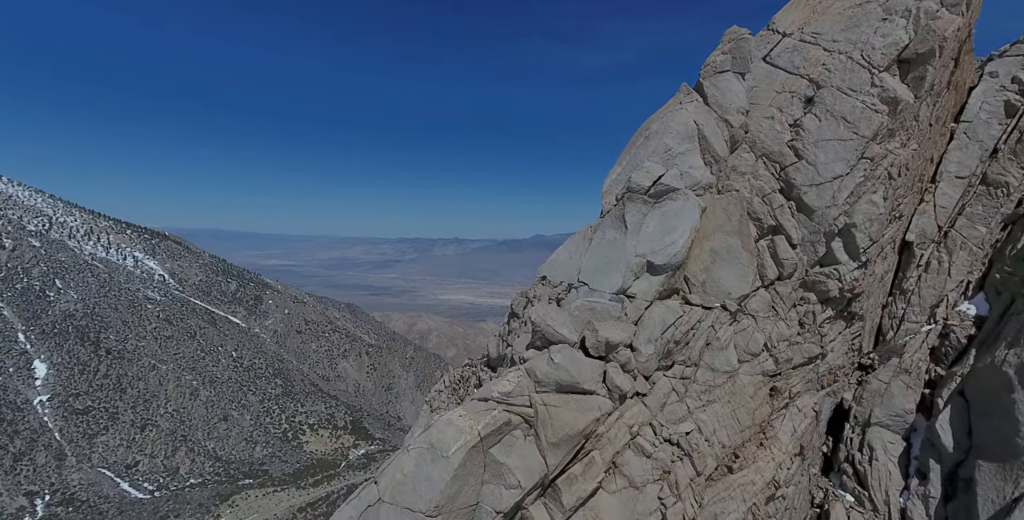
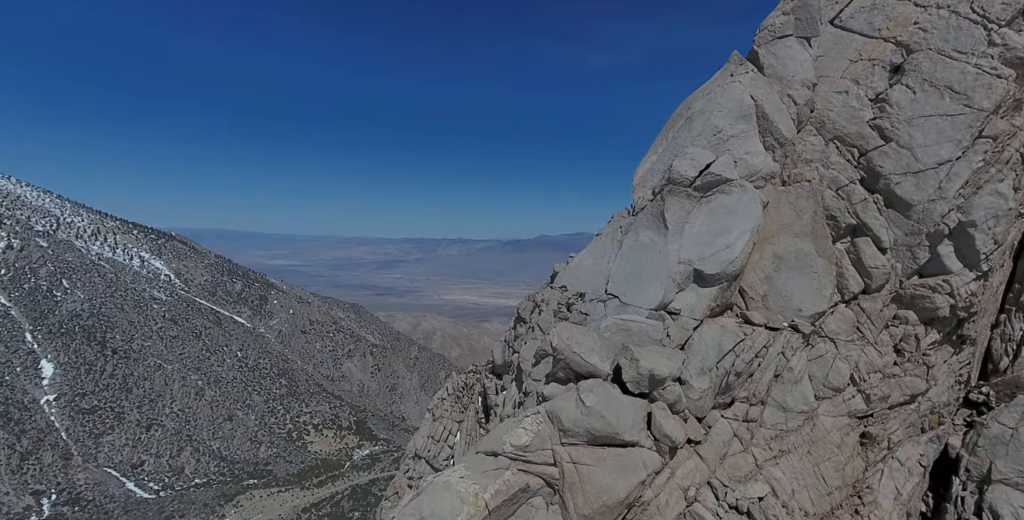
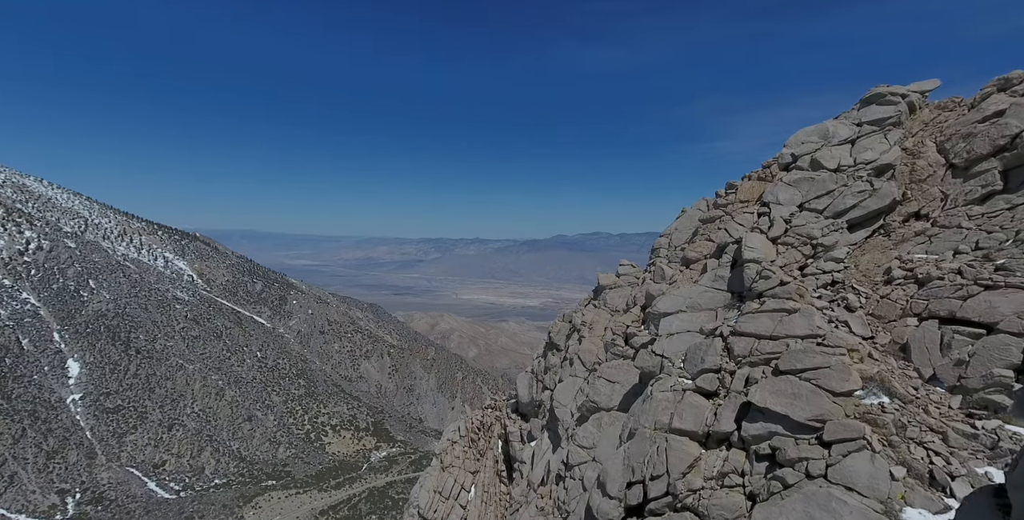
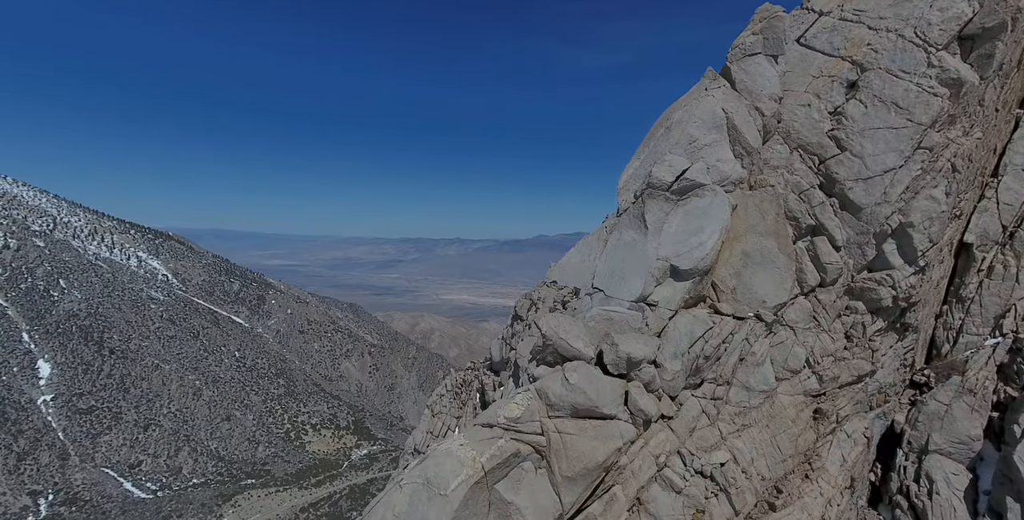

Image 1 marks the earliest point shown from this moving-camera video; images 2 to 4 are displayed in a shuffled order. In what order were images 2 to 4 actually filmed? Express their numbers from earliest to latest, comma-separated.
4, 2, 3
